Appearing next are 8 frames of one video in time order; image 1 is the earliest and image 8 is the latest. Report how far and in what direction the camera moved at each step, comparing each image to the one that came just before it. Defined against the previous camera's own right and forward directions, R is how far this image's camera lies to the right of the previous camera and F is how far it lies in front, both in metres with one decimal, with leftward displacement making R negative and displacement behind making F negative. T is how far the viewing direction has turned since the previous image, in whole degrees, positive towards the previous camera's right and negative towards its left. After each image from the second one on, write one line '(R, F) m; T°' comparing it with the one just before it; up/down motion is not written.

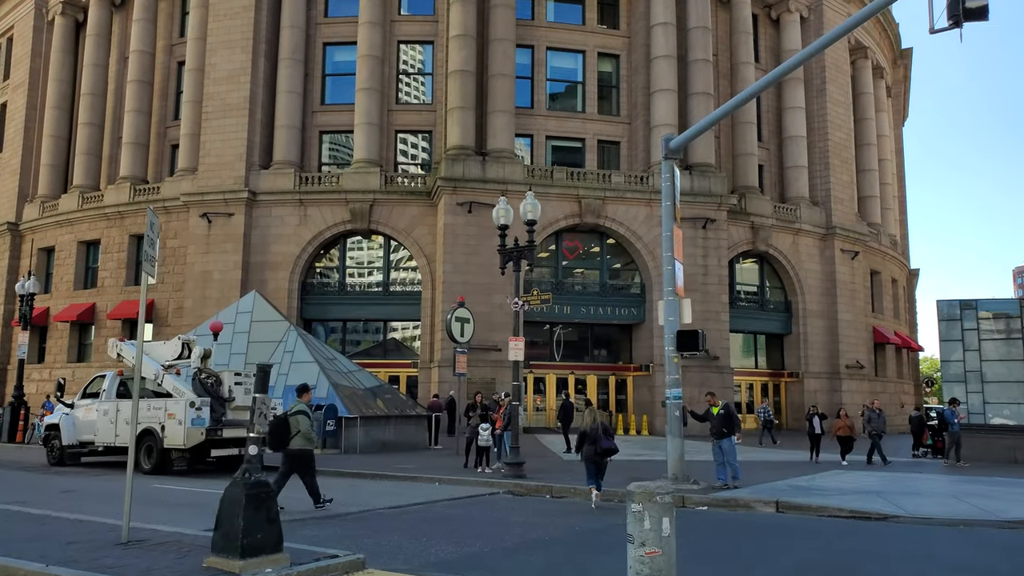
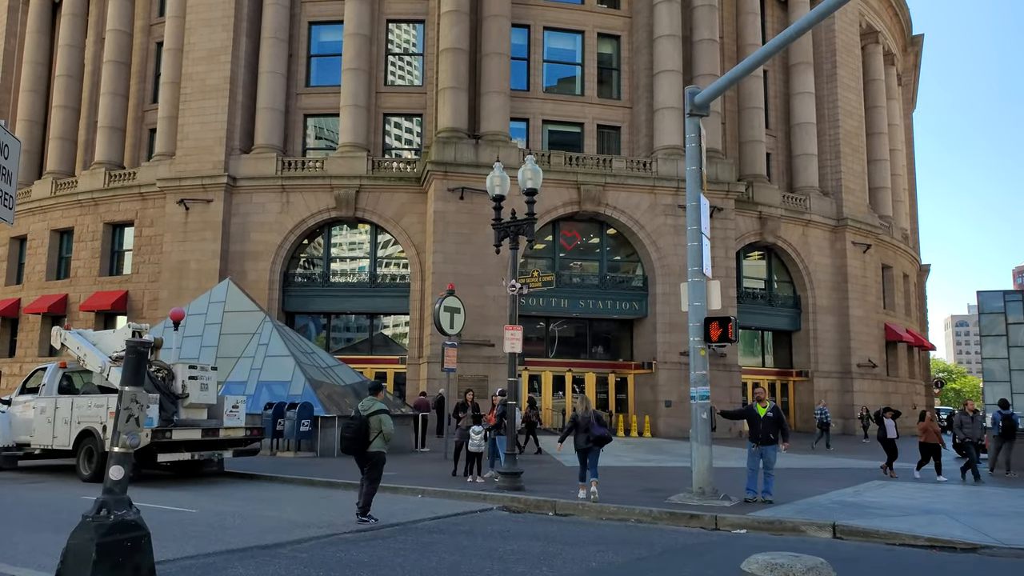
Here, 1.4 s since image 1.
(0.0, +1.9) m; 0°
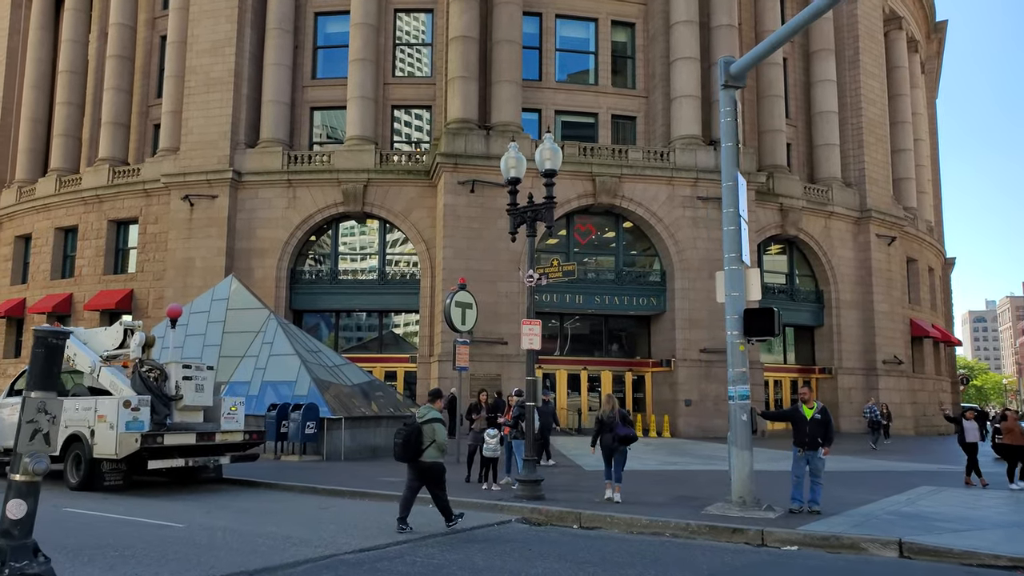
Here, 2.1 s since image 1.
(-0.1, +1.0) m; -1°
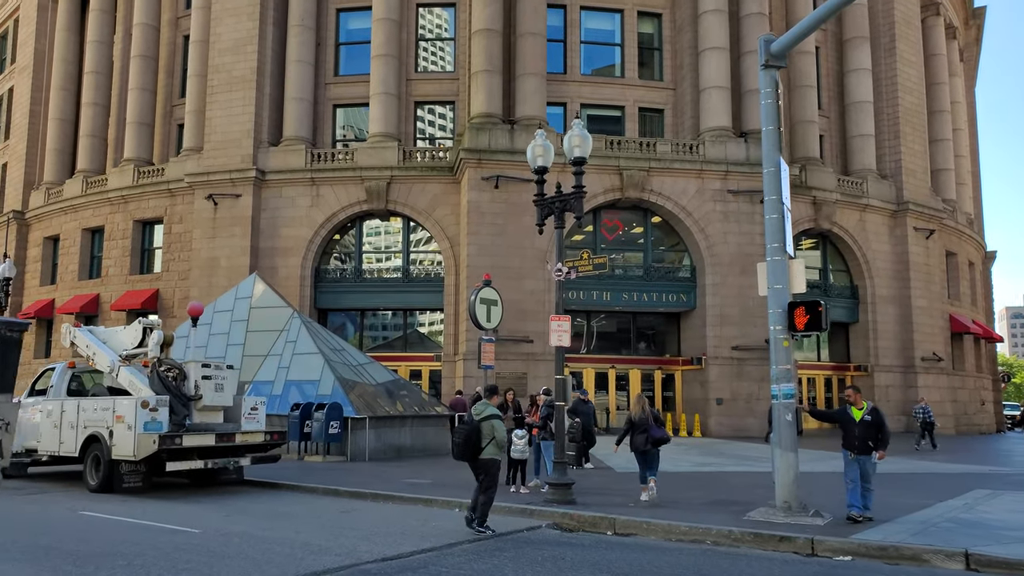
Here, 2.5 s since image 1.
(0.0, +0.5) m; -2°
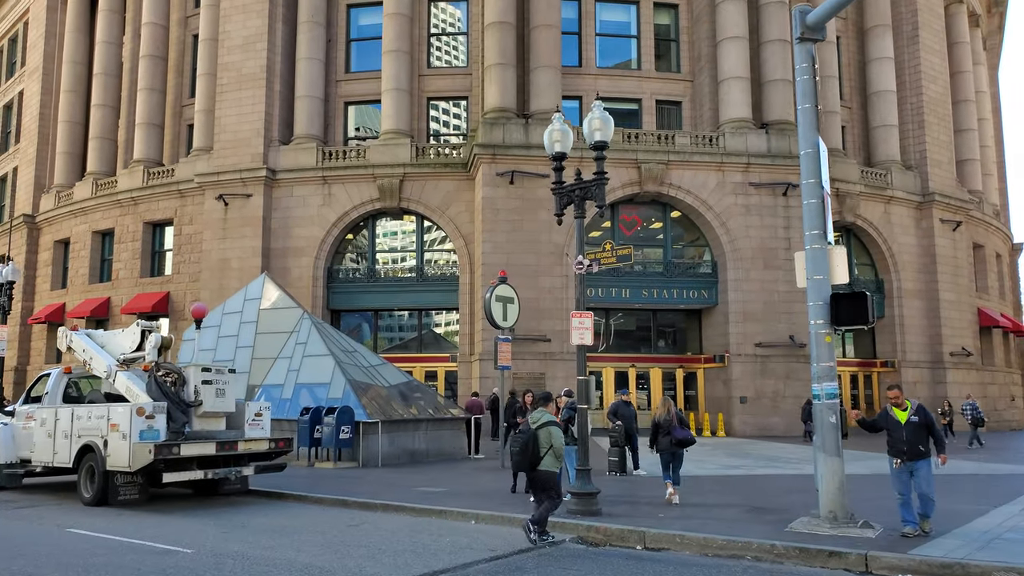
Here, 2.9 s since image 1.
(0.0, +0.7) m; -1°
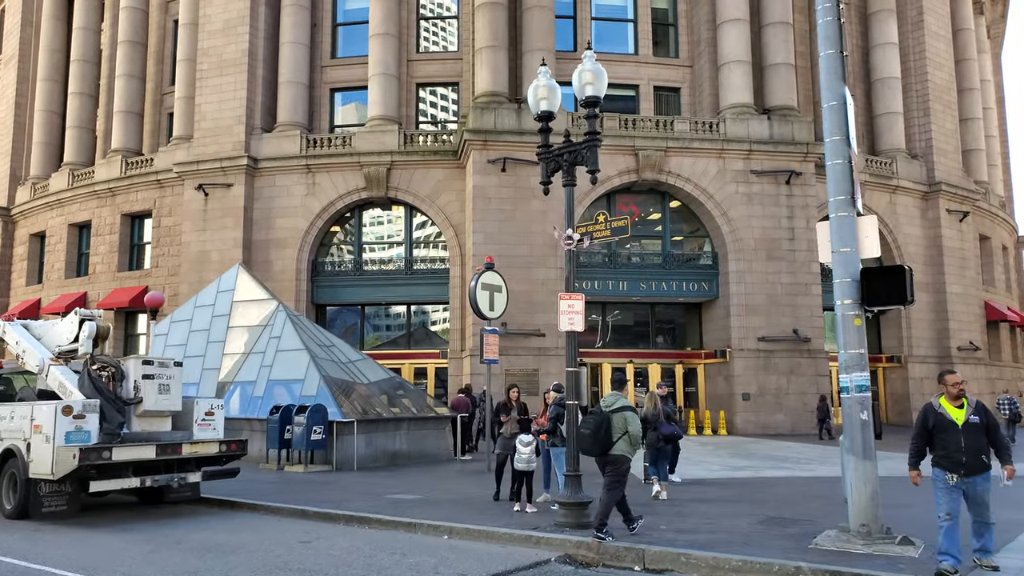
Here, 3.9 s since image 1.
(+0.2, +1.2) m; 0°
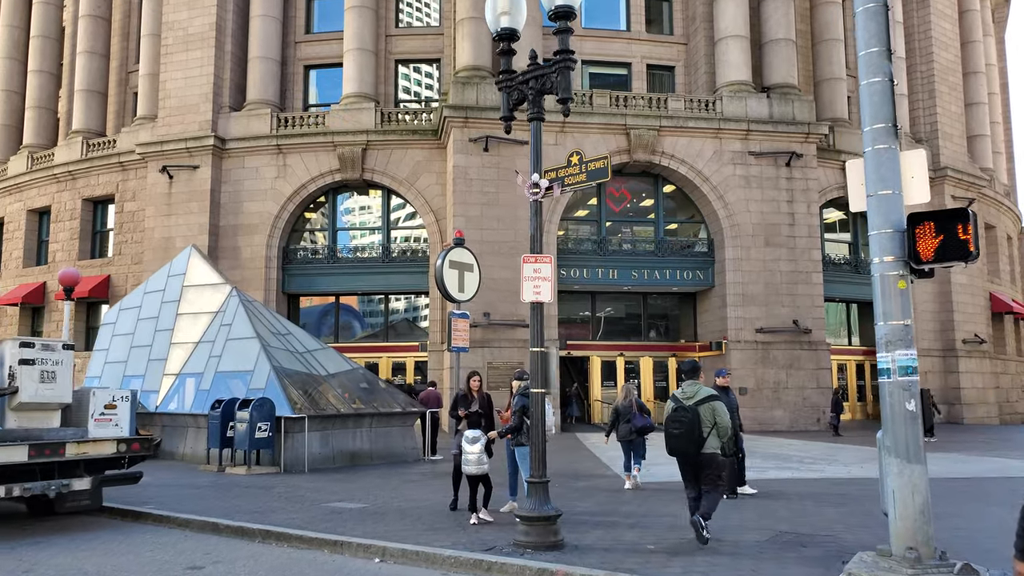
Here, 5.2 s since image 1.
(+0.4, +1.6) m; 0°
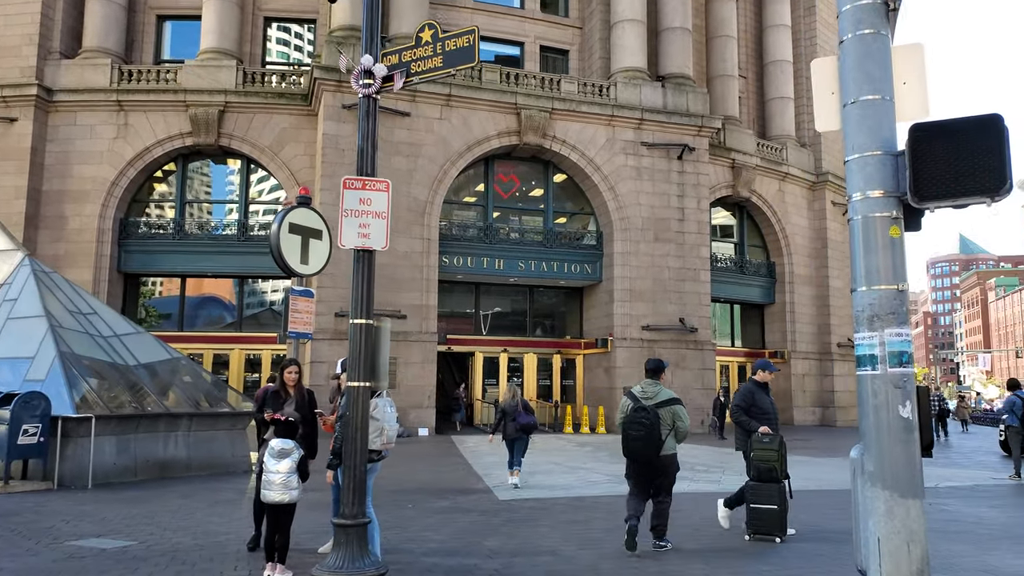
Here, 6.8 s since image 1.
(+0.4, +2.1) m; +8°
